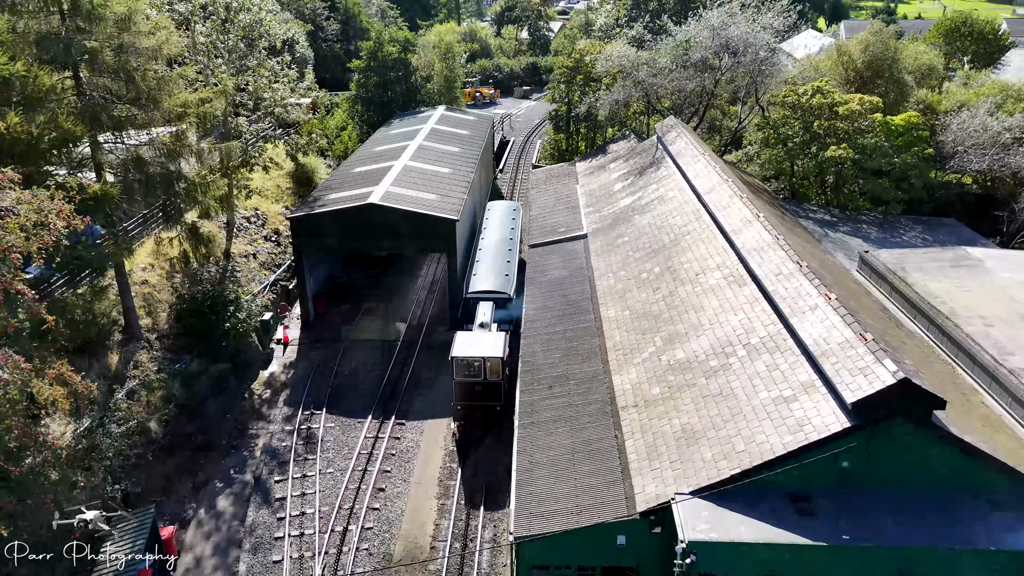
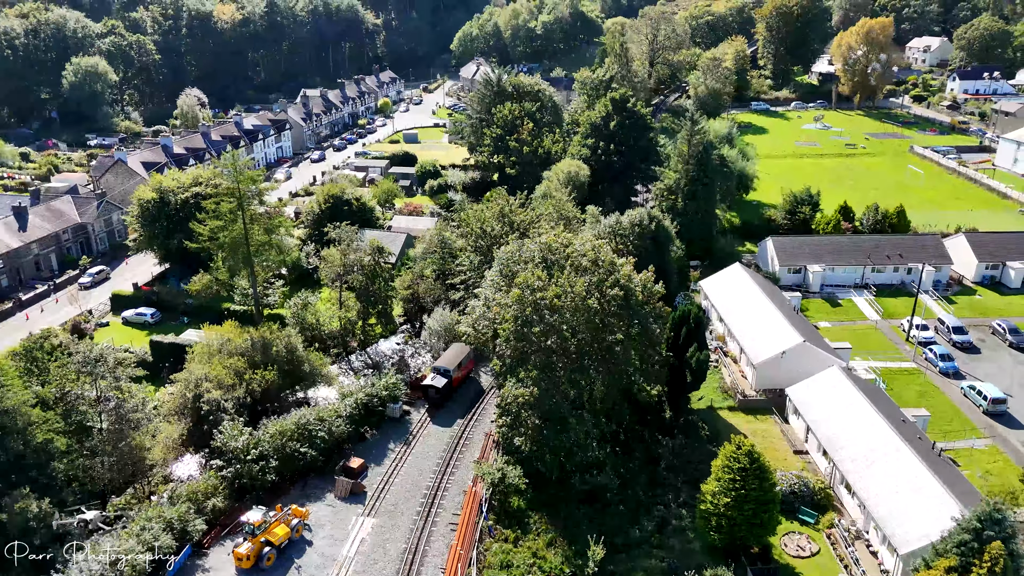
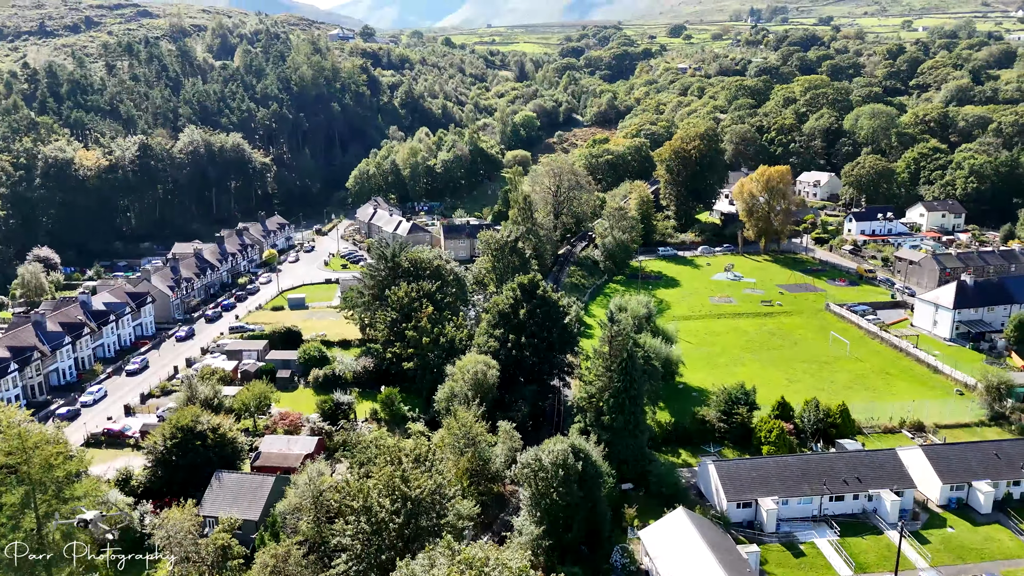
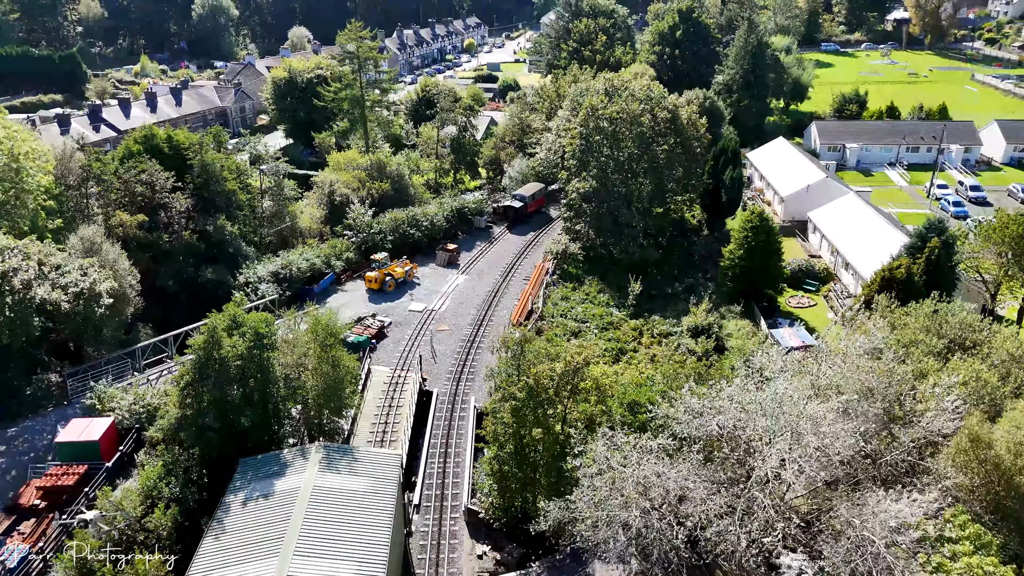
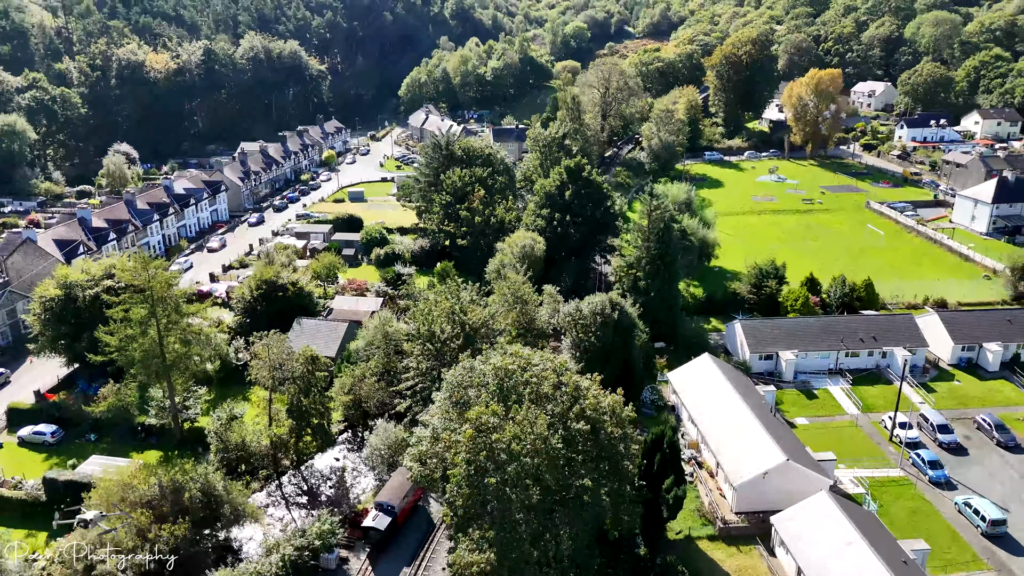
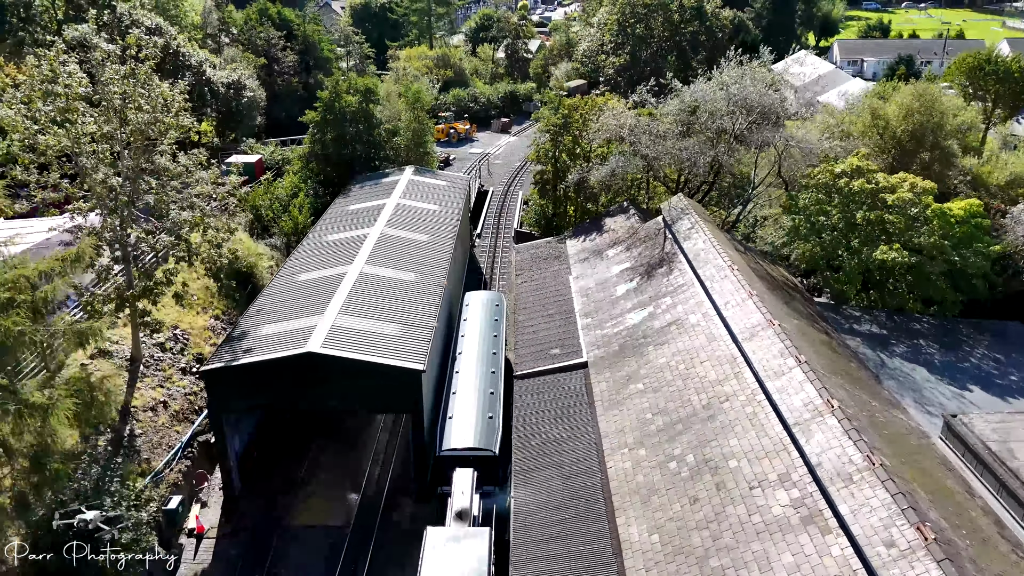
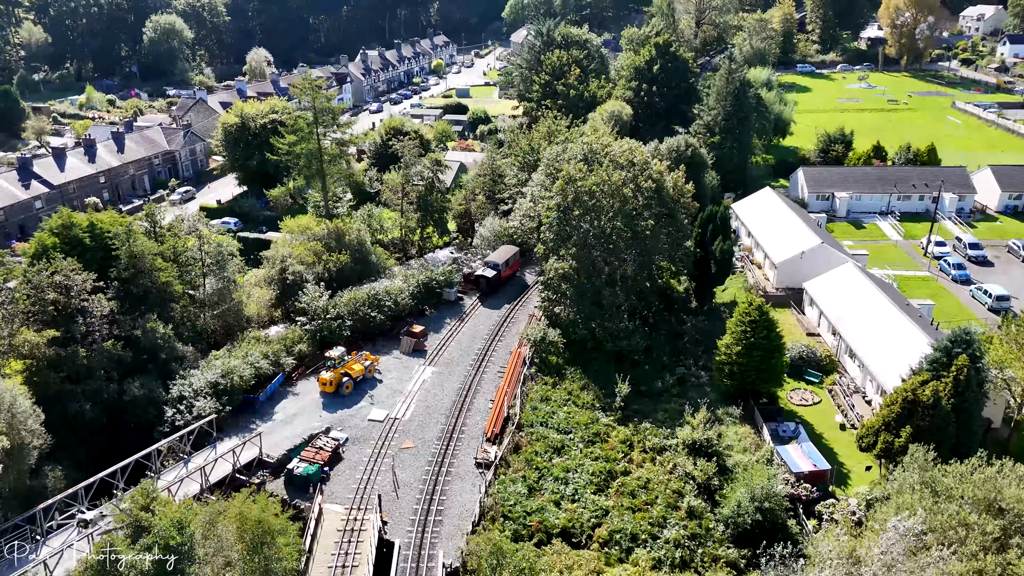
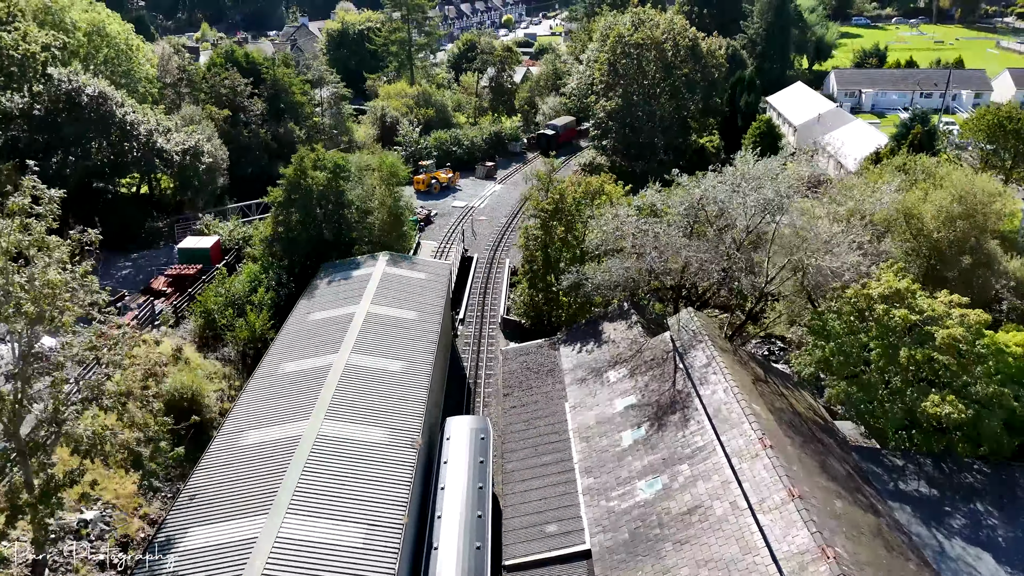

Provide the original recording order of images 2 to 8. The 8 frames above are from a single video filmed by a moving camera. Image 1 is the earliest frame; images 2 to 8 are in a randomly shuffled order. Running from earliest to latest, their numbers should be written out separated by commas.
6, 8, 4, 7, 2, 5, 3
